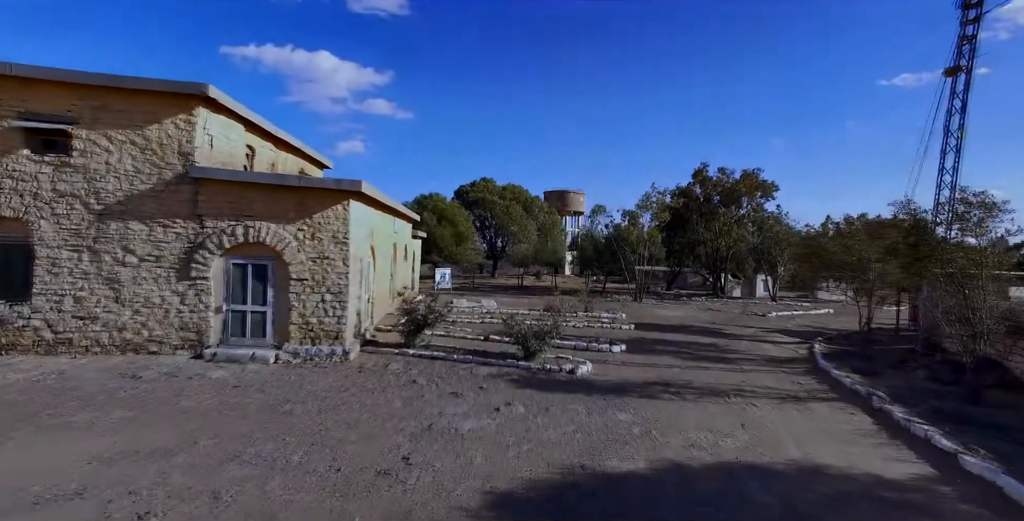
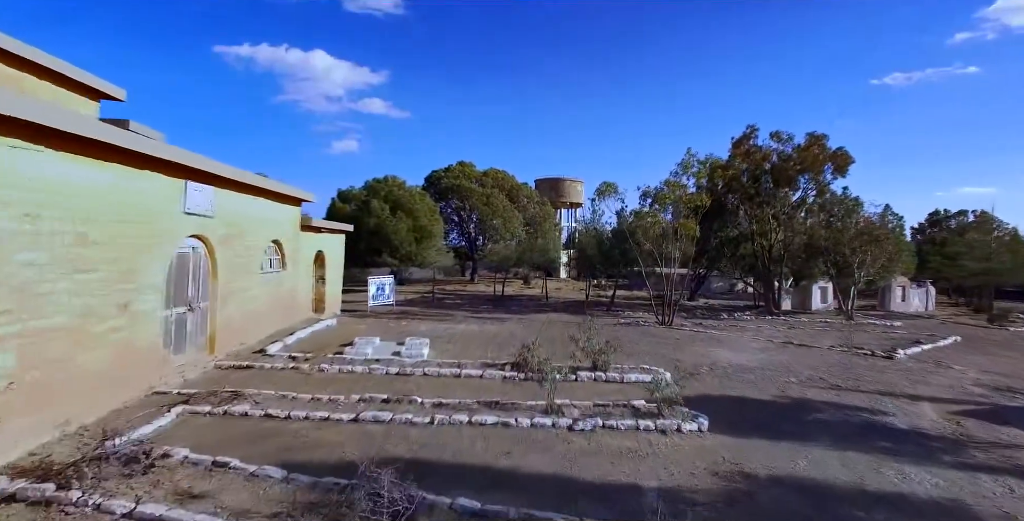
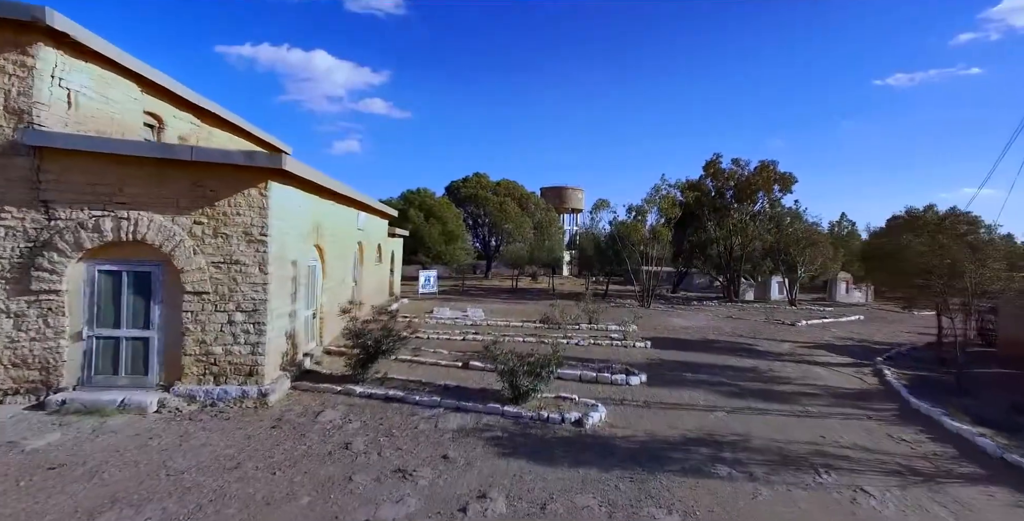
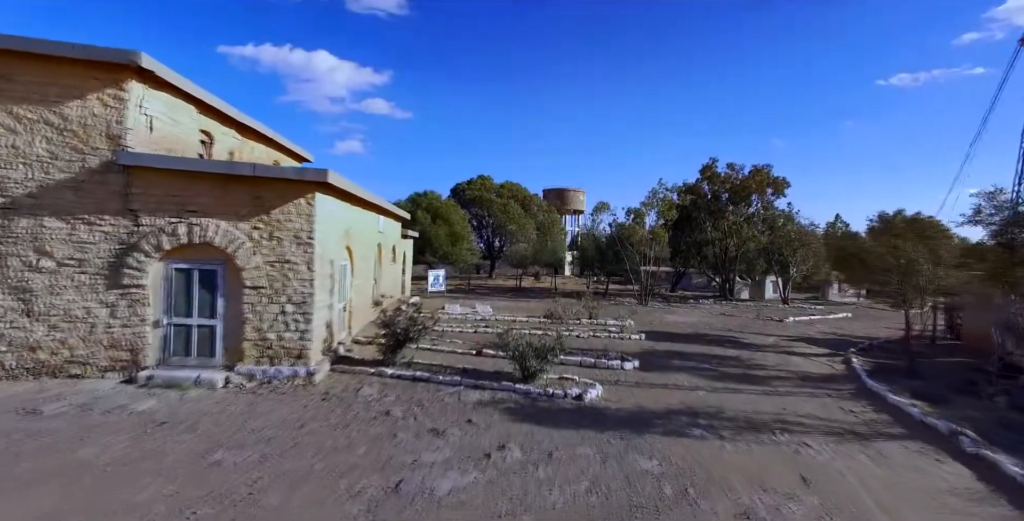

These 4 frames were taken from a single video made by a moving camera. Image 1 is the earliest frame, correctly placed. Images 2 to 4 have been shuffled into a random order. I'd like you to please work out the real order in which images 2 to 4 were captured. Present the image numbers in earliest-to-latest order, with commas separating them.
4, 3, 2
